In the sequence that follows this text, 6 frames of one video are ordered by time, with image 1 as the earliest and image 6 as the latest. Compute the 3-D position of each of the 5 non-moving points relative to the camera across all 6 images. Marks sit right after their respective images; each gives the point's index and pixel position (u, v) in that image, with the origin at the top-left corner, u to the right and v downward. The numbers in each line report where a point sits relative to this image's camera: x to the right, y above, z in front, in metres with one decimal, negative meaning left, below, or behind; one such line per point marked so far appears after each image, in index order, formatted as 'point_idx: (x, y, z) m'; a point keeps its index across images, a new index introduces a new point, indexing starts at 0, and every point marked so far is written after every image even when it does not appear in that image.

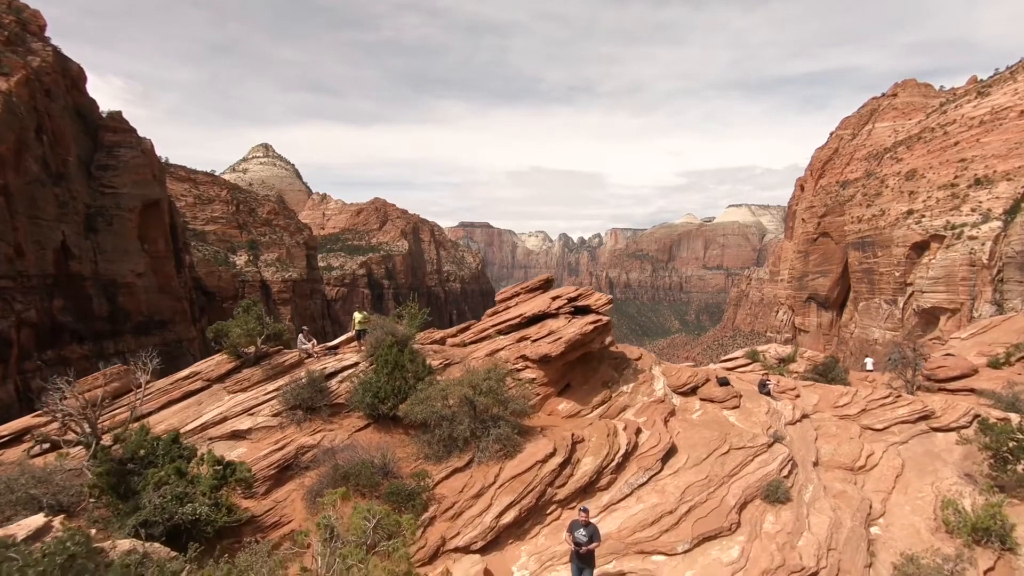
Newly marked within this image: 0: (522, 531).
0: (+0.2, -4.9, +9.9) m
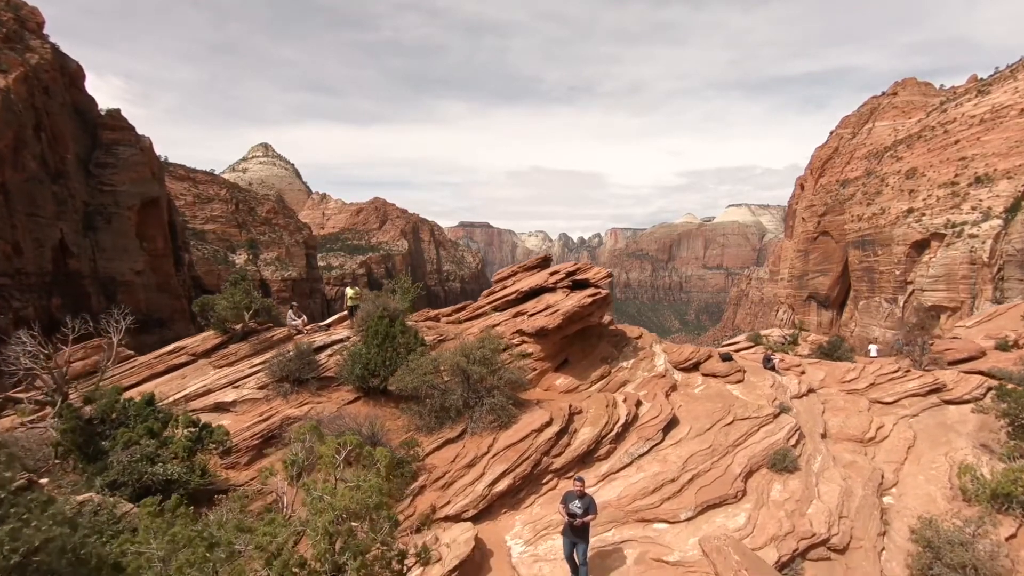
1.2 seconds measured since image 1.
0: (+0.1, -4.1, +9.4) m
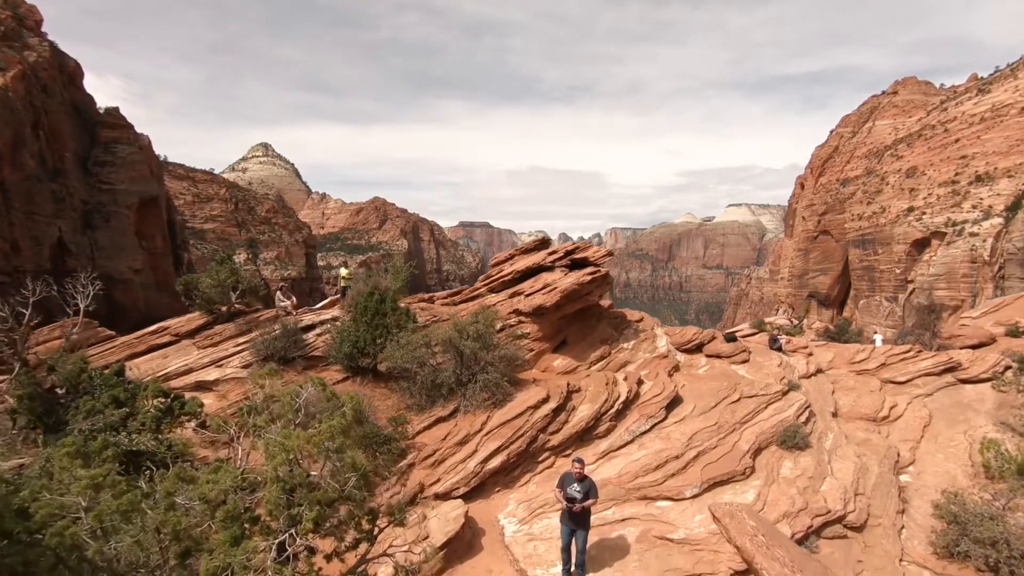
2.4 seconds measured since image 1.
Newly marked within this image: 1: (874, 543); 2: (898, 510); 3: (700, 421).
0: (0.0, -3.5, +8.8) m
1: (+5.3, -3.8, +7.1) m
2: (+6.2, -3.6, +7.8) m
3: (+3.8, -2.7, +9.8) m
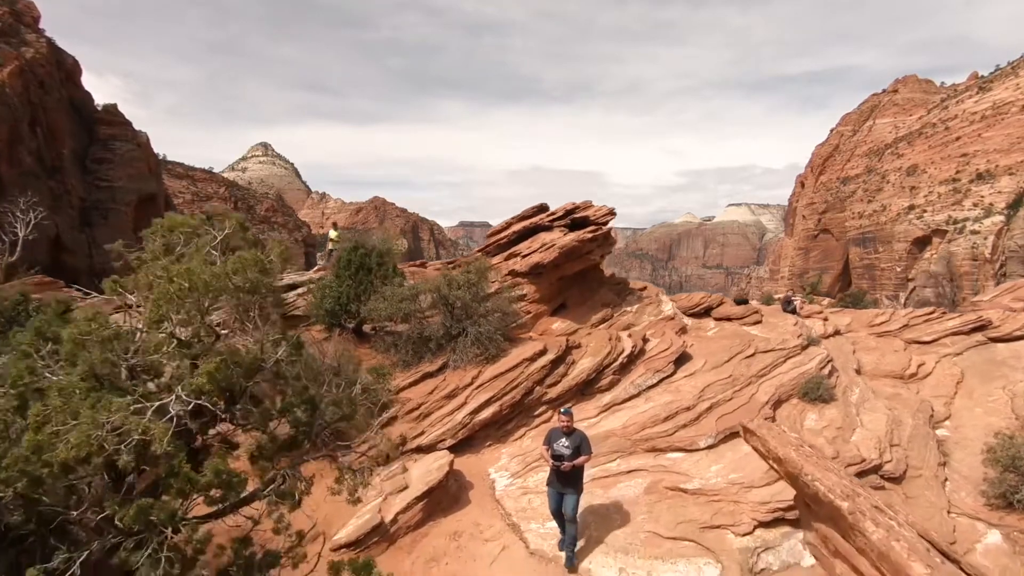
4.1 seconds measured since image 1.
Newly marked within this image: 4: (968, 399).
0: (-0.1, -2.4, +7.9) m
1: (+5.2, -2.7, +6.3) m
2: (+6.1, -2.5, +6.9) m
3: (+3.7, -1.6, +8.9) m
4: (+8.3, -2.0, +8.8) m
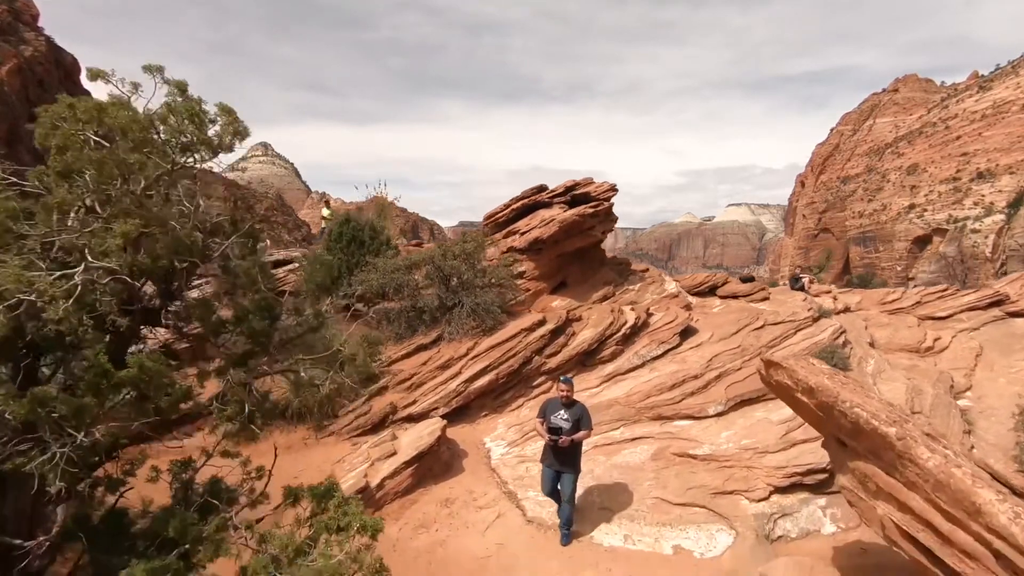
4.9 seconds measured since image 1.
0: (-0.2, -1.8, +7.5) m
1: (+5.2, -2.1, +5.8) m
2: (+6.0, -1.9, +6.5) m
3: (+3.6, -1.0, +8.5) m
4: (+8.3, -1.4, +8.4) m
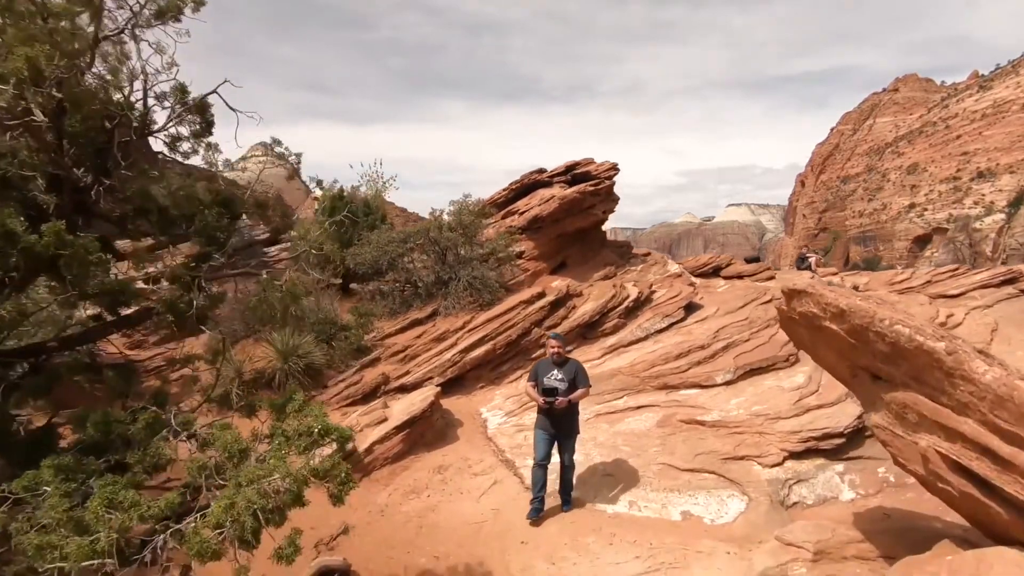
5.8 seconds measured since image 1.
0: (-0.2, -1.3, +7.2) m
1: (+5.1, -1.6, +5.5) m
2: (+6.0, -1.4, +6.2) m
3: (+3.6, -0.5, +8.2) m
4: (+8.2, -1.0, +8.1) m
